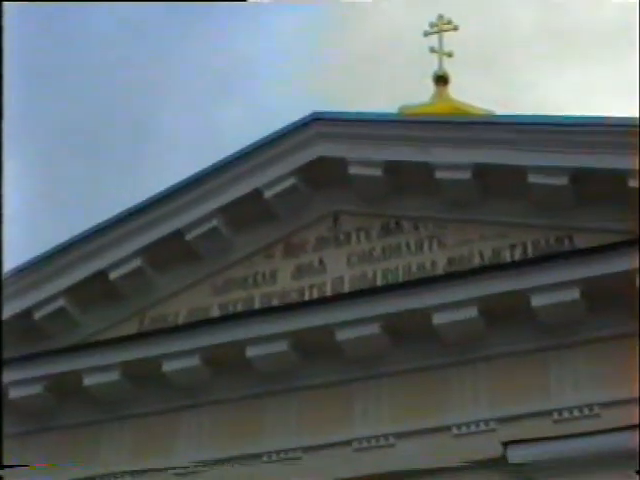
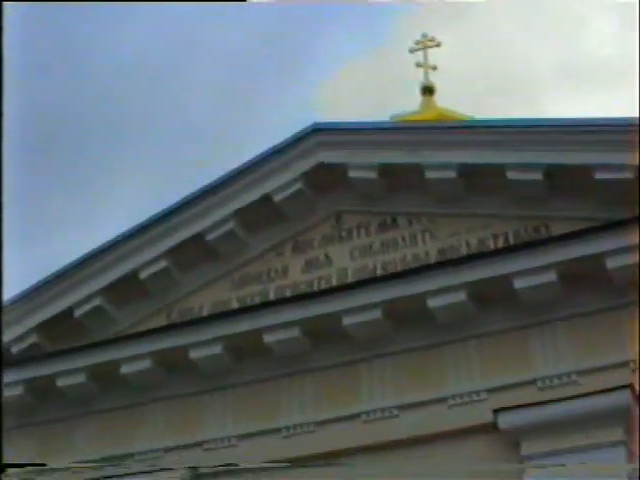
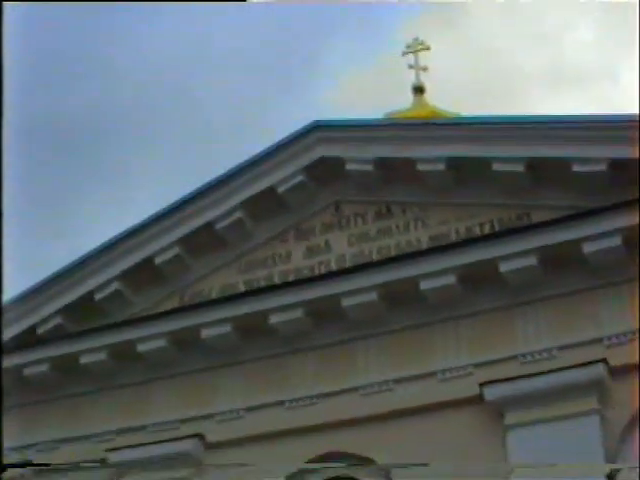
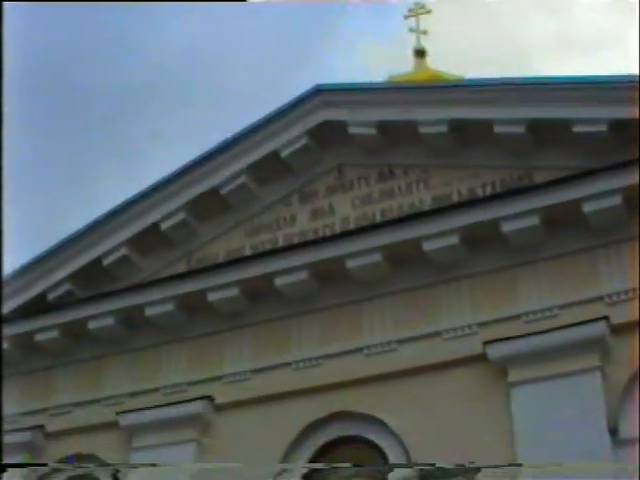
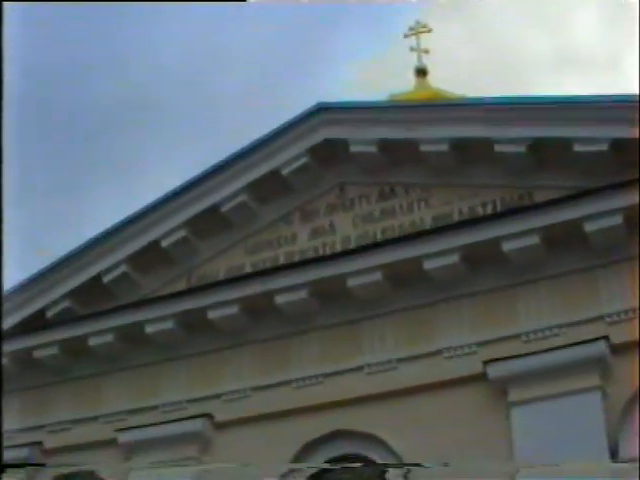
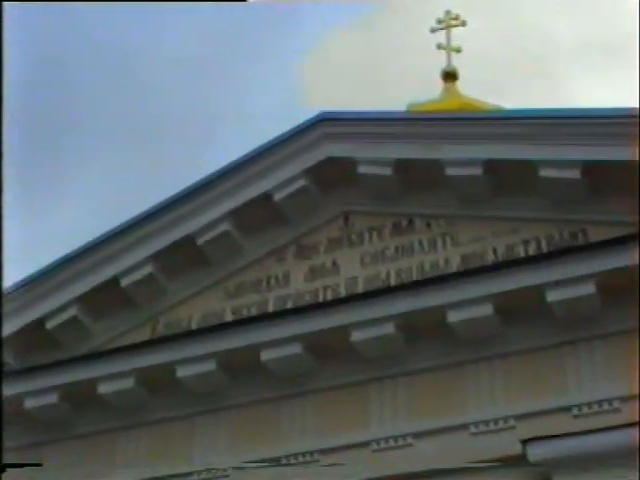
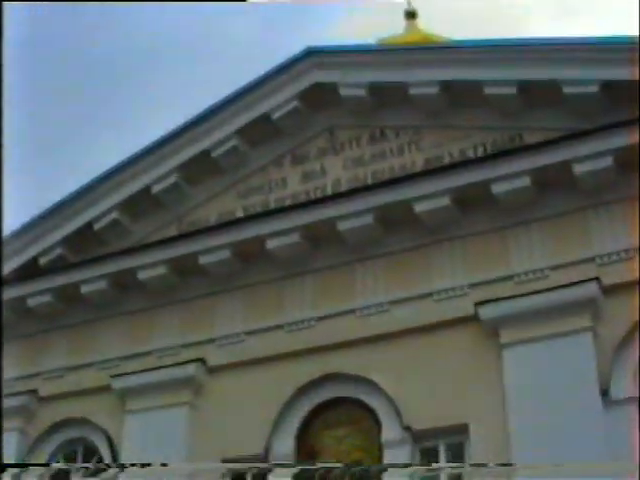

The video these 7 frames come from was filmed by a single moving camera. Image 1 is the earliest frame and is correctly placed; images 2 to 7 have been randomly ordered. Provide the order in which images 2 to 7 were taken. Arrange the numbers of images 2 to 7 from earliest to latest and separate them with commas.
6, 2, 3, 5, 4, 7
